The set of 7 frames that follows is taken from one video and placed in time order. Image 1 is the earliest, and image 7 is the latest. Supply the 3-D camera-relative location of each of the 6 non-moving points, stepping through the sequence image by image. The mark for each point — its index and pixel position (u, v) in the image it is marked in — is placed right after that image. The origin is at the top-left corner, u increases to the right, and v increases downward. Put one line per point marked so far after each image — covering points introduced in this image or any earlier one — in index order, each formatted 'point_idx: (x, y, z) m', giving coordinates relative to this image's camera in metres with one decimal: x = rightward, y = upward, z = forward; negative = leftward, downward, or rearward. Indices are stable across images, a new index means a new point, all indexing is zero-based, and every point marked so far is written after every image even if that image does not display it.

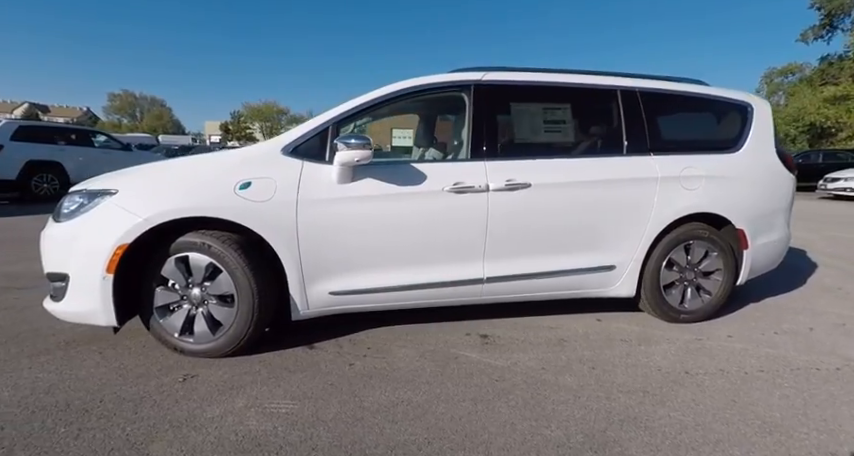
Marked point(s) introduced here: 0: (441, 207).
0: (+0.1, +0.2, +3.8) m
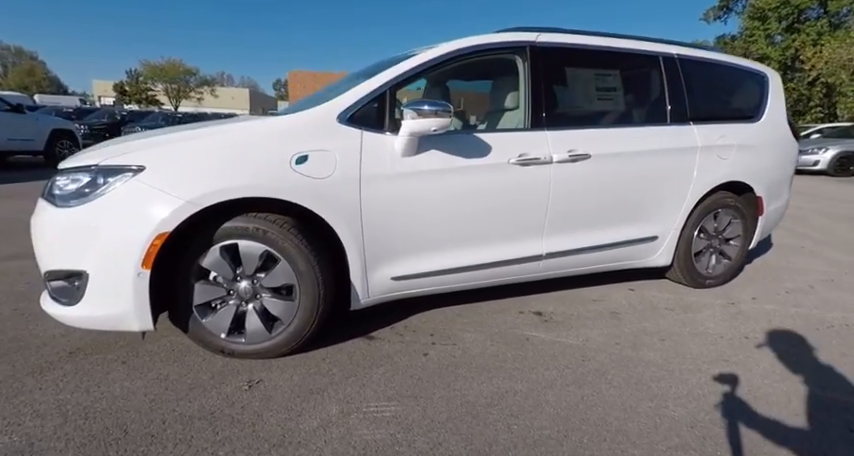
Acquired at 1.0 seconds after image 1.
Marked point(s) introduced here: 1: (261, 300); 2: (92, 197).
0: (+0.6, +0.4, +3.6) m
1: (-1.1, -0.5, +3.2) m
2: (-2.0, +0.2, +2.8) m
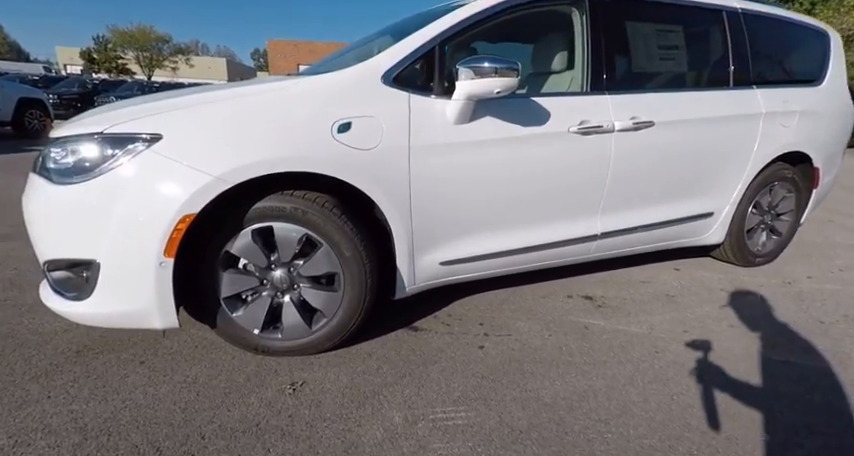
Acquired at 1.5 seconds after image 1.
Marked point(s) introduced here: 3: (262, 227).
0: (+0.9, +0.5, +3.2) m
1: (-0.8, -0.4, +2.8) m
2: (-1.6, +0.3, +2.3) m
3: (-0.9, 0.0, +2.6) m
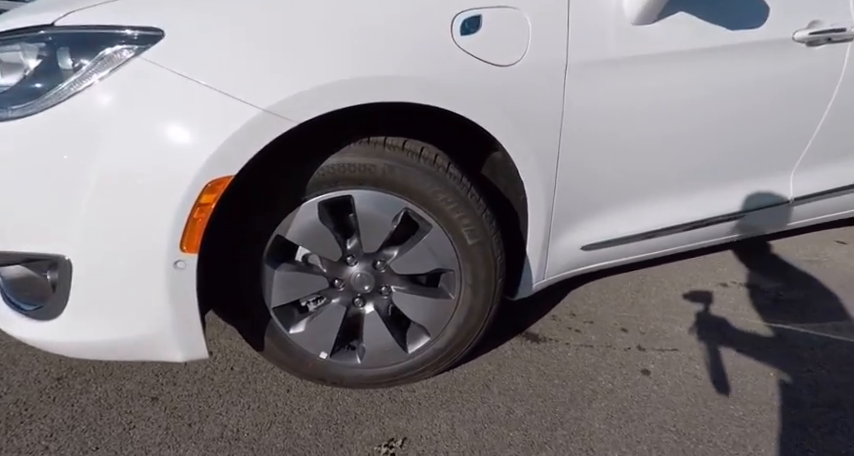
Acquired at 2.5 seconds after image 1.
0: (+1.6, +0.7, +2.1) m
1: (-0.2, -0.3, +1.8) m
2: (-1.0, +0.3, +1.3) m
3: (-0.3, +0.1, +1.6) m
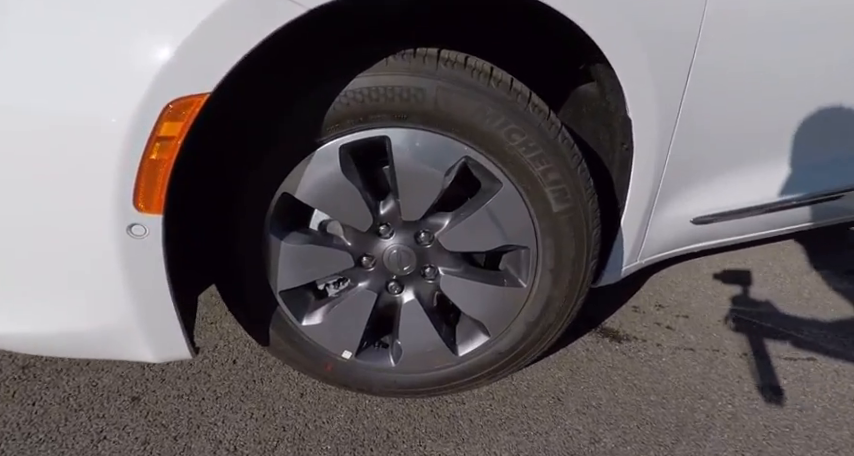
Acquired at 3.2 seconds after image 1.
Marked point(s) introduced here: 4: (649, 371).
0: (+1.8, +0.7, +1.4) m
1: (0.0, -0.1, +1.3) m
2: (-0.9, +0.5, +0.8) m
3: (-0.1, +0.2, +1.1) m
4: (+0.8, -0.5, +1.6) m
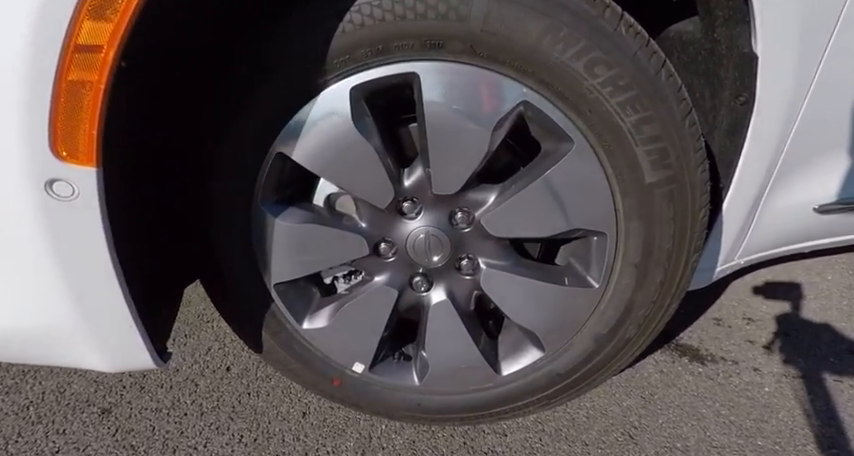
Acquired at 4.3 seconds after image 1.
0: (+1.9, +0.8, +1.0) m
1: (+0.1, -0.1, +1.0) m
2: (-0.8, +0.5, +0.6) m
3: (-0.1, +0.3, +0.8) m
4: (+0.9, -0.5, +1.2) m
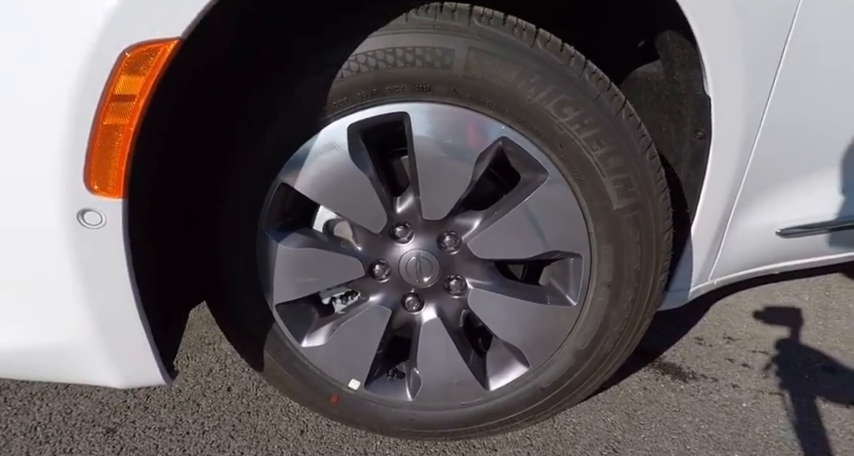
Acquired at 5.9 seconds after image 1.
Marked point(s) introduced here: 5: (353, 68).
0: (+1.8, +0.7, +1.2) m
1: (+0.1, -0.1, +1.1) m
2: (-0.8, +0.5, +0.7) m
3: (-0.1, +0.2, +0.9) m
4: (+0.8, -0.5, +1.3) m
5: (-0.1, +0.3, +0.9) m
